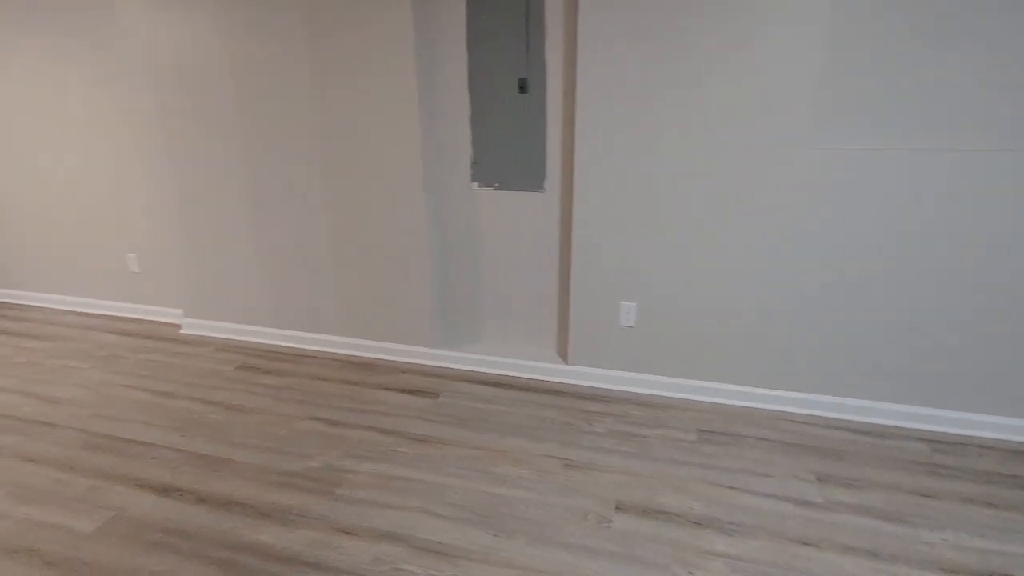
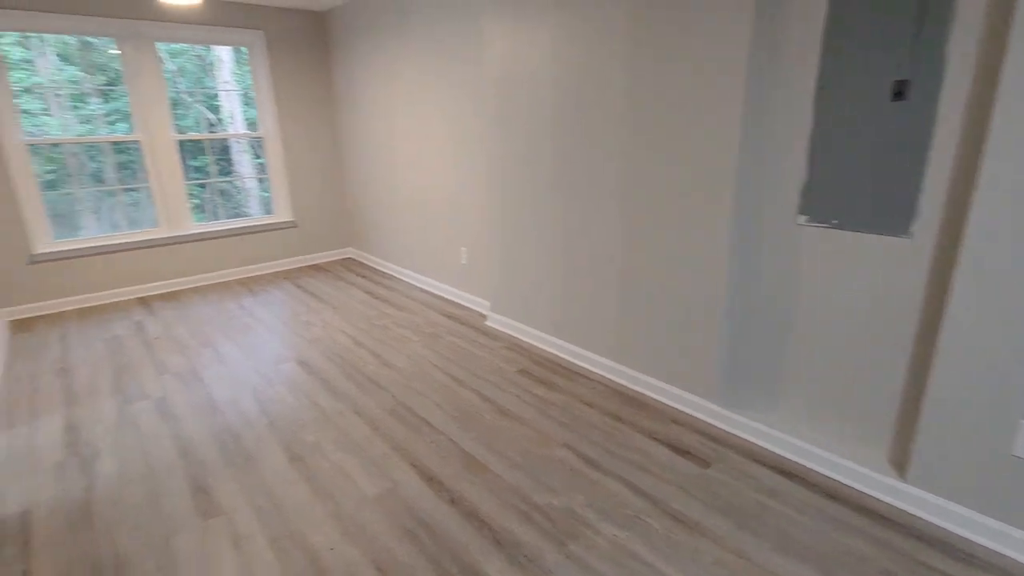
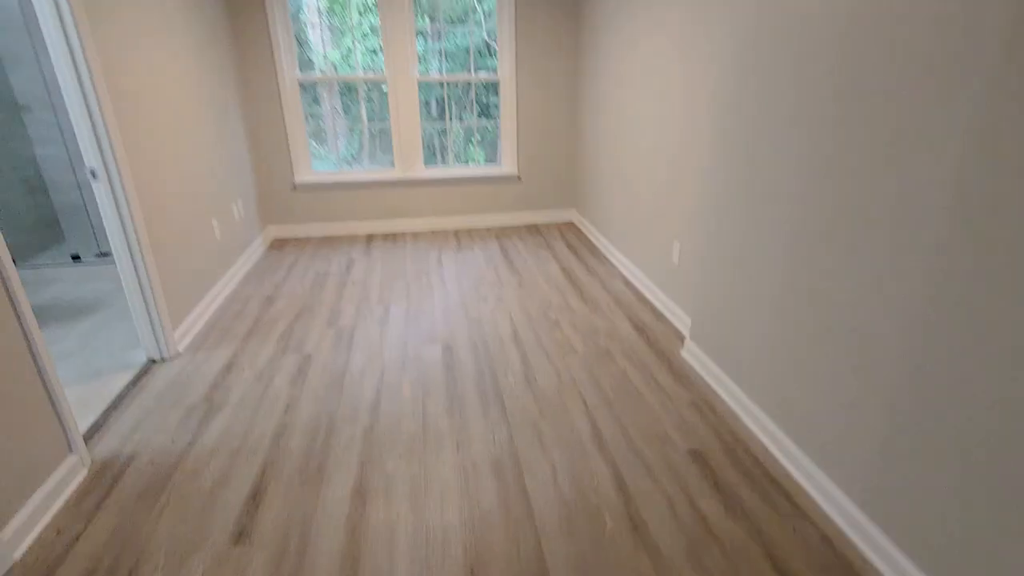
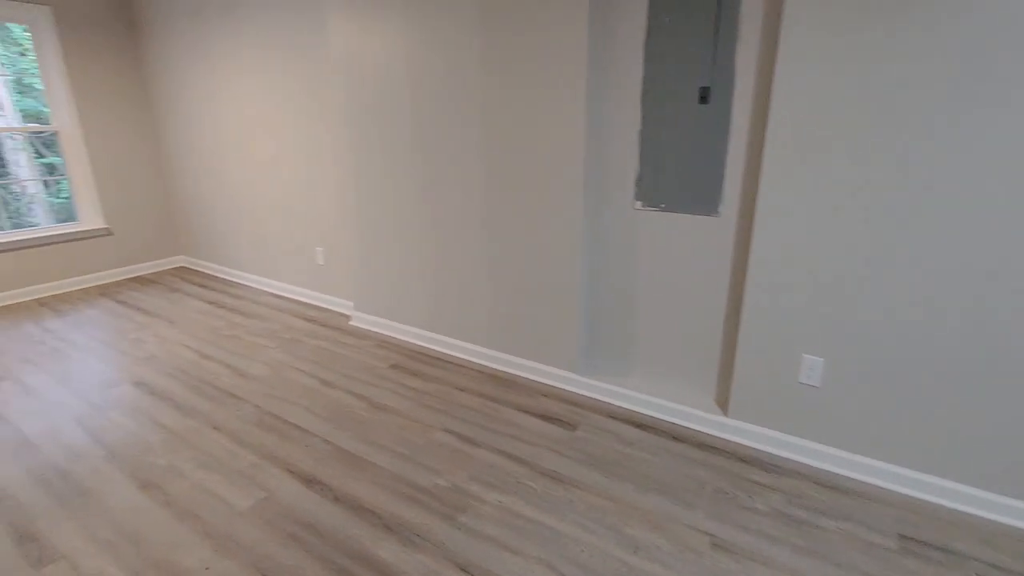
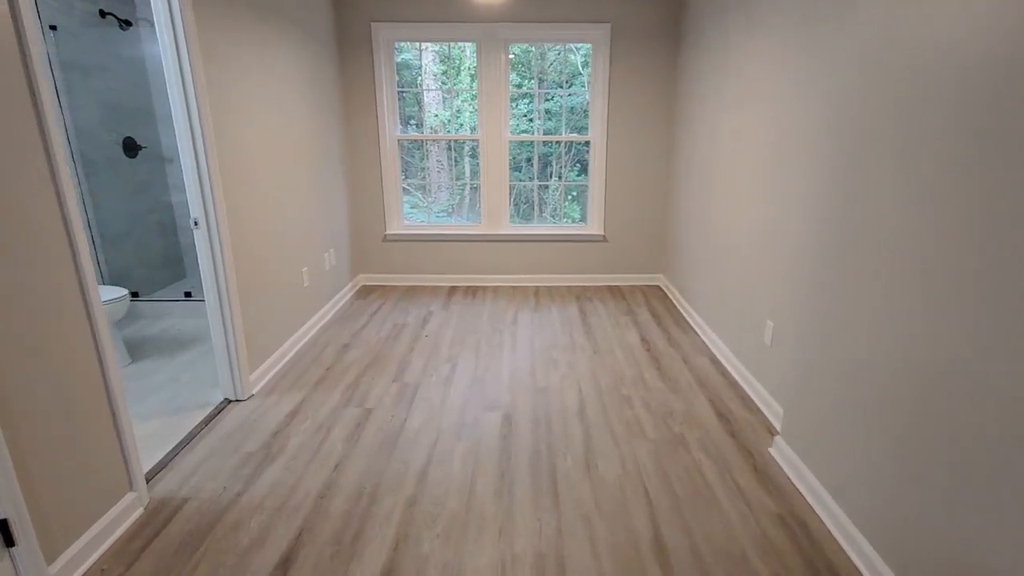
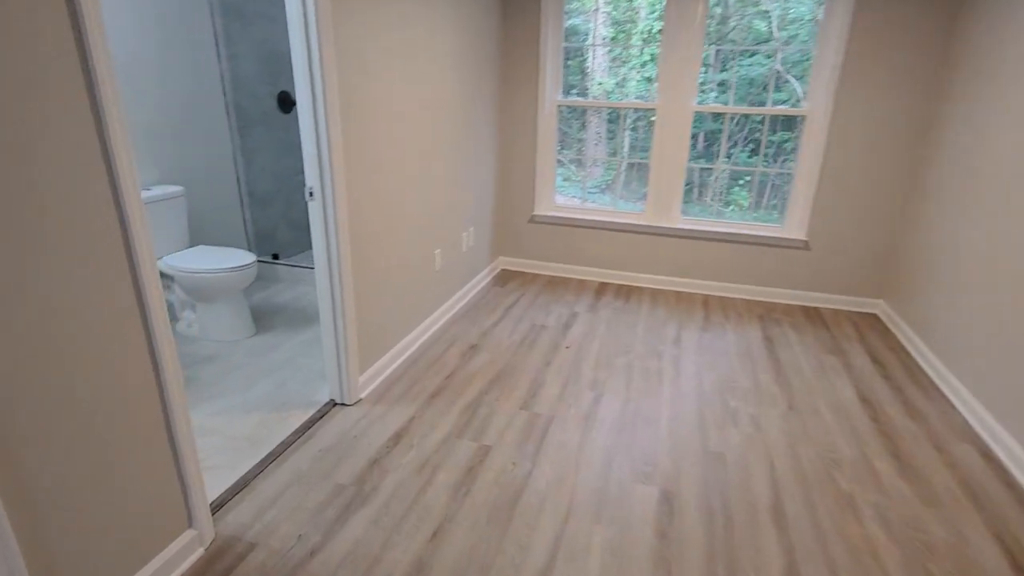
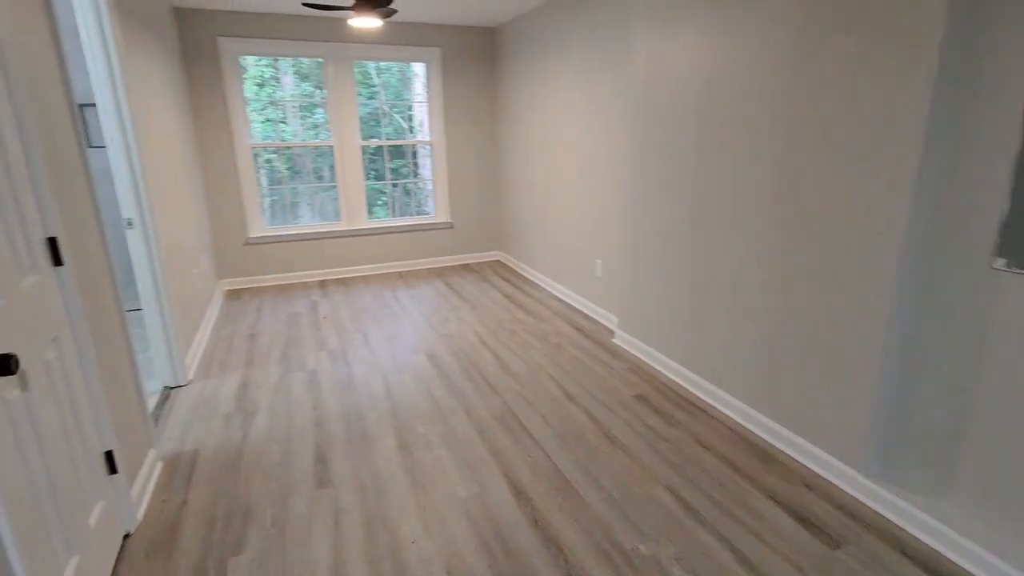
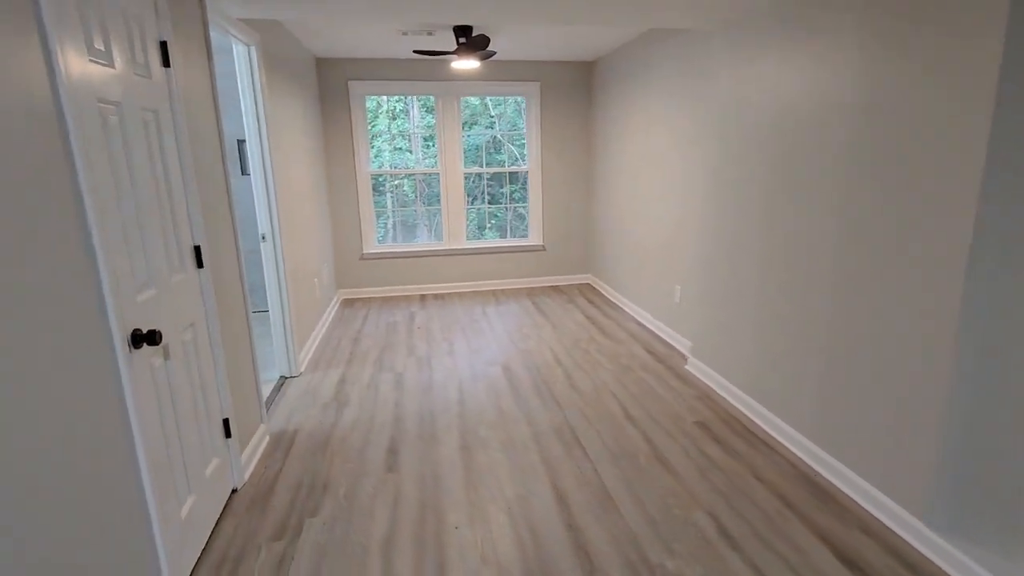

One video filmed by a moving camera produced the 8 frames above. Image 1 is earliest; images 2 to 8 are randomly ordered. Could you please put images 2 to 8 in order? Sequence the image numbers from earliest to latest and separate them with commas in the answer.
4, 2, 7, 8, 3, 5, 6
